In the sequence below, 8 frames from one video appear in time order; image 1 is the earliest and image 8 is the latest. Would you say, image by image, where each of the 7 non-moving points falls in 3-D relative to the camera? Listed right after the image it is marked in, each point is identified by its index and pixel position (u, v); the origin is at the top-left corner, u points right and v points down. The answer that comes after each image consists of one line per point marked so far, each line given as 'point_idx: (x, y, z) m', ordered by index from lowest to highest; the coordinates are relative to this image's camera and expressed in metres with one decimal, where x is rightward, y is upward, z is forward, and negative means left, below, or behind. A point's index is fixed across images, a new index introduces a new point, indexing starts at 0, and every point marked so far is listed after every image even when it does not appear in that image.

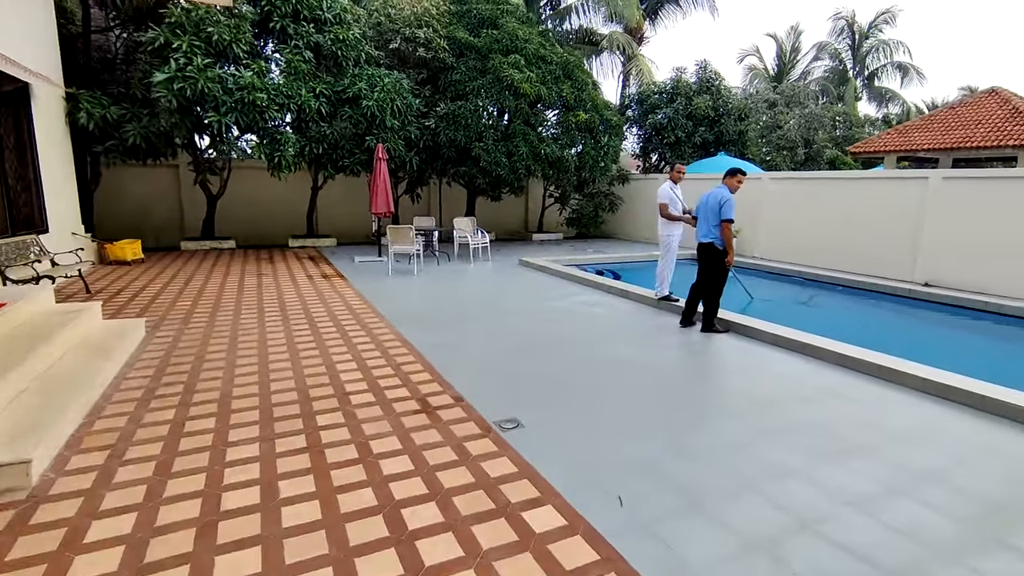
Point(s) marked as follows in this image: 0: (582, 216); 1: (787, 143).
0: (+1.6, +1.7, +12.1) m
1: (+8.1, +4.3, +15.6) m
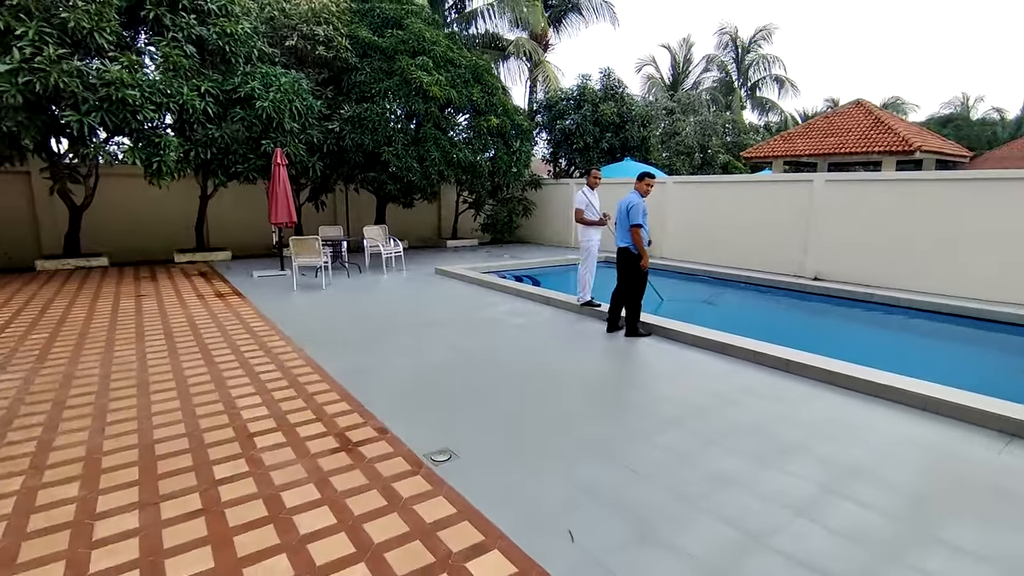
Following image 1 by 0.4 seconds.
0: (-0.4, +1.5, +12.0) m
1: (+5.4, +4.4, +16.5) m
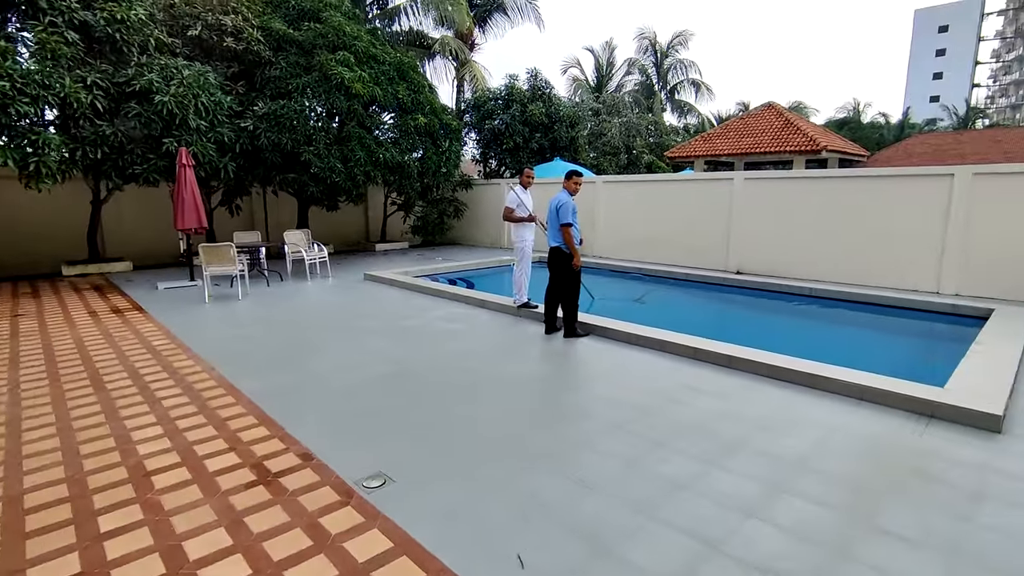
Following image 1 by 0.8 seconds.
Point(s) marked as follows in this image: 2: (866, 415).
0: (-1.9, +1.4, +11.7) m
1: (+3.1, +4.5, +16.9) m
2: (+2.1, -0.8, +3.1) m
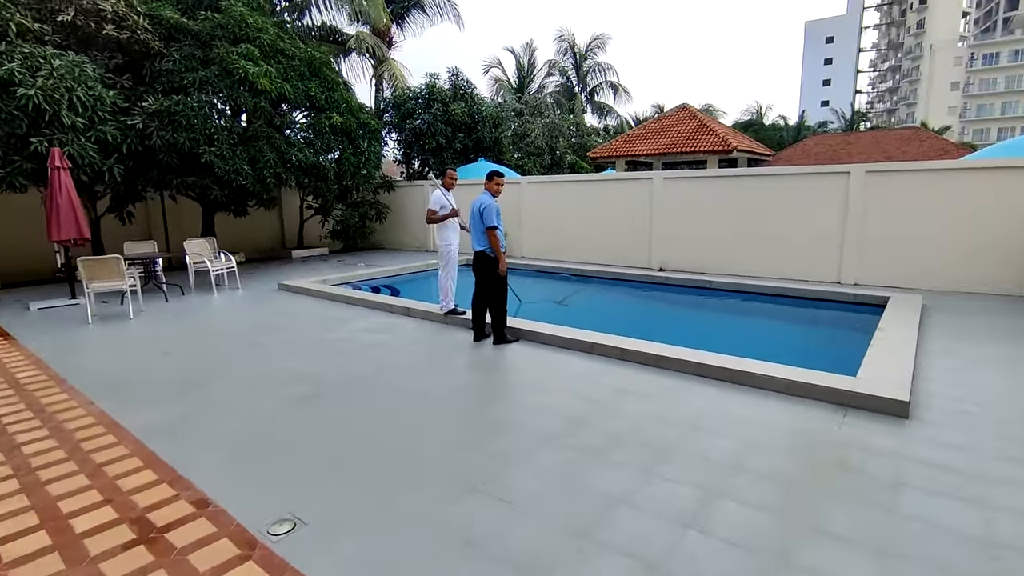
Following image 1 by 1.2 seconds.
0: (-3.5, +1.3, +11.1) m
1: (+0.7, +4.5, +16.9) m
2: (+1.7, -0.7, +3.2) m
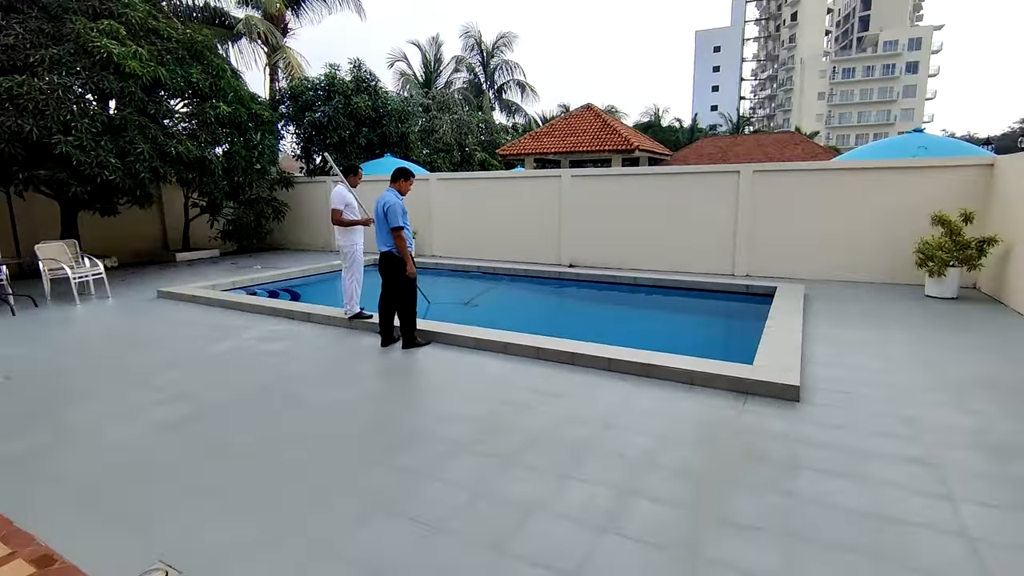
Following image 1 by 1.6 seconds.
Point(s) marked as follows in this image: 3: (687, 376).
0: (-5.3, +1.2, +10.3) m
1: (-2.2, +4.5, +16.7) m
2: (+1.2, -0.7, +3.3) m
3: (+1.2, -0.6, +3.6) m
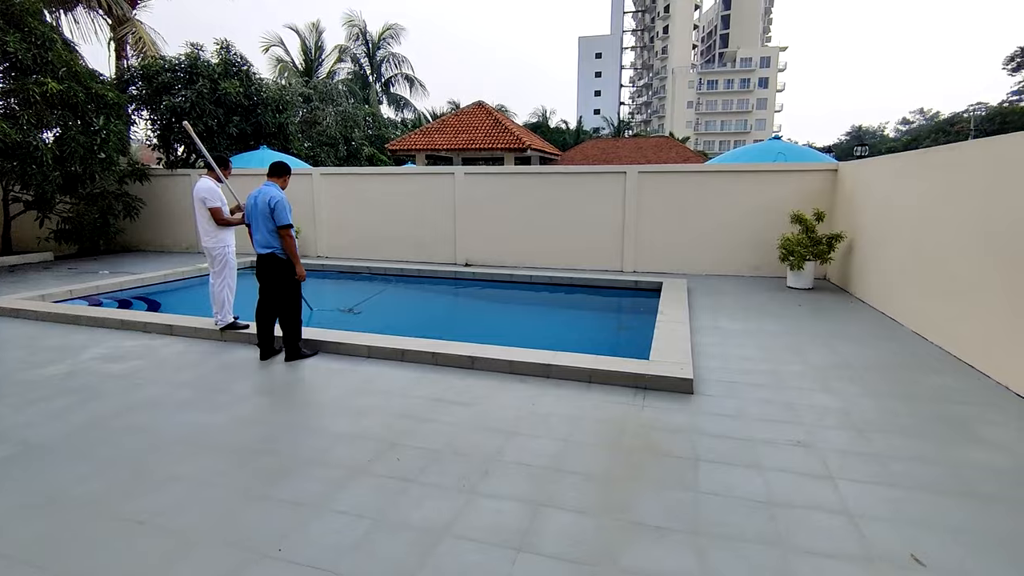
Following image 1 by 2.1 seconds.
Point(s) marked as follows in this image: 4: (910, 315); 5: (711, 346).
0: (-7.2, +1.0, +8.8) m
1: (-5.5, +4.4, +15.7) m
2: (+0.5, -0.7, +3.3) m
3: (+0.5, -0.6, +3.5) m
4: (+3.8, -0.2, +5.1) m
5: (+1.6, -0.5, +4.3) m
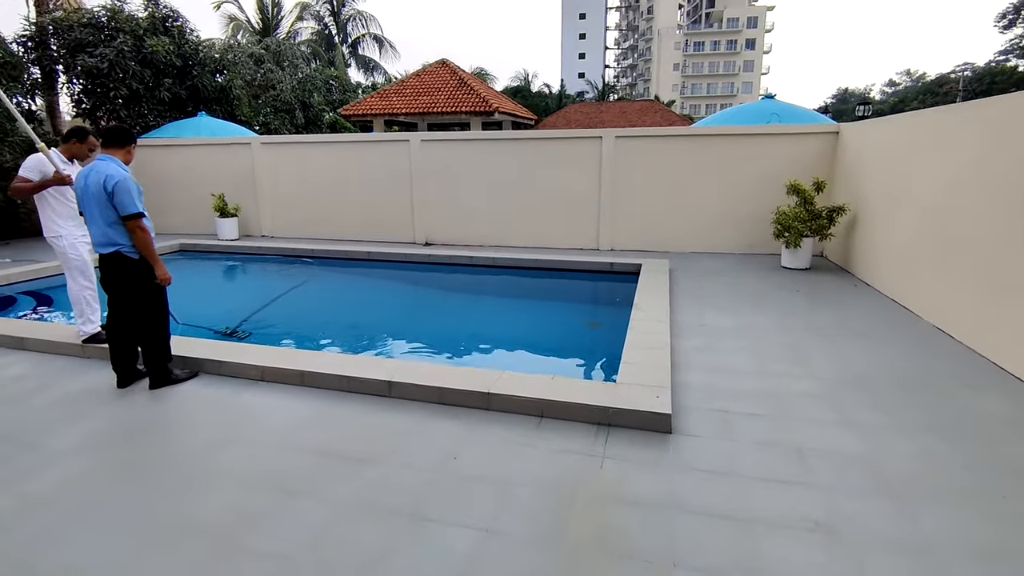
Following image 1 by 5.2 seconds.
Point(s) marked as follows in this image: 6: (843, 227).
0: (-7.8, +1.2, +7.7) m
1: (-6.3, +5.0, +14.4) m
2: (+0.2, -0.7, +2.5) m
3: (+0.1, -0.6, +2.7) m
4: (+3.4, -0.1, +4.3) m
5: (+1.2, -0.4, +3.5) m
6: (+3.9, +0.7, +6.1) m
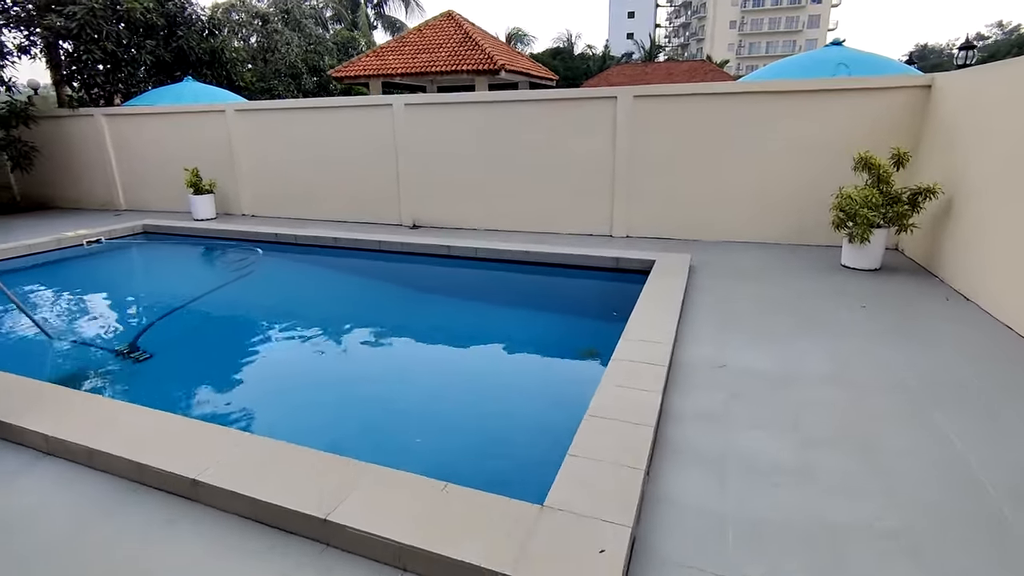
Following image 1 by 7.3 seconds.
0: (-7.8, +1.4, +7.1) m
1: (-5.7, +5.6, +13.4) m
2: (-0.3, -0.9, +1.4) m
3: (-0.4, -0.8, +1.6) m
4: (+3.0, -0.3, +2.9) m
5: (+0.8, -0.6, +2.3) m
6: (+3.7, +0.7, +4.6) m
